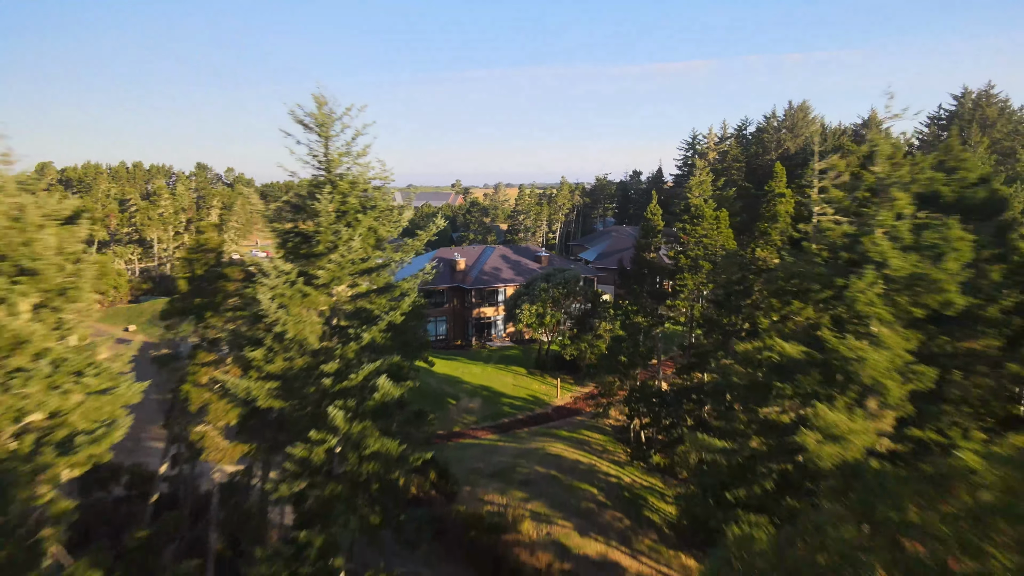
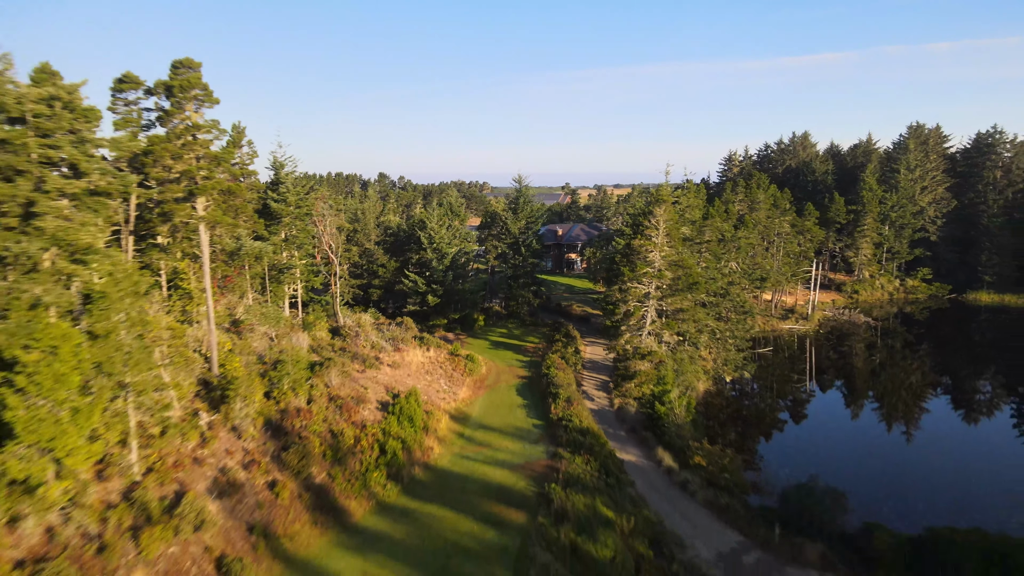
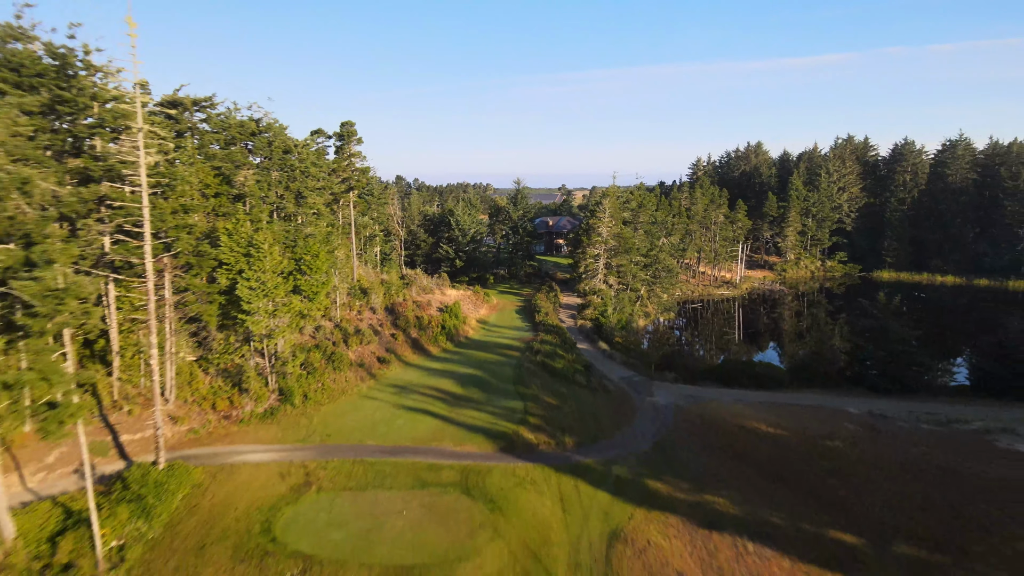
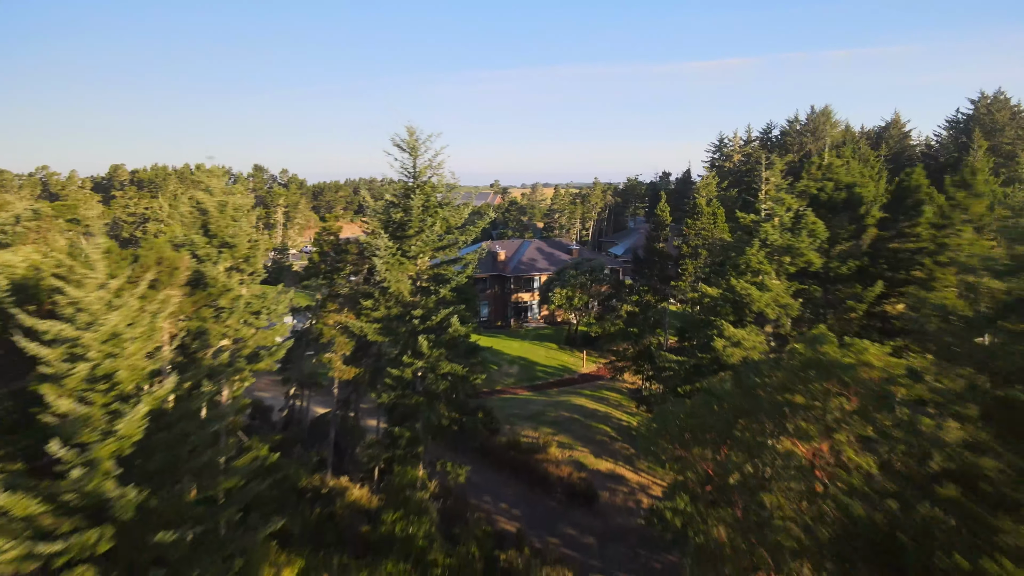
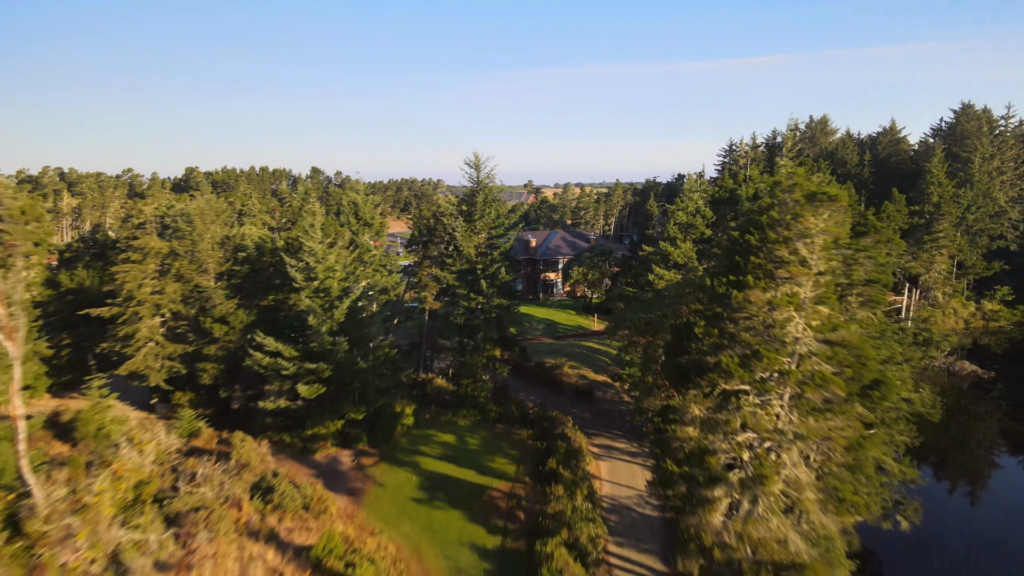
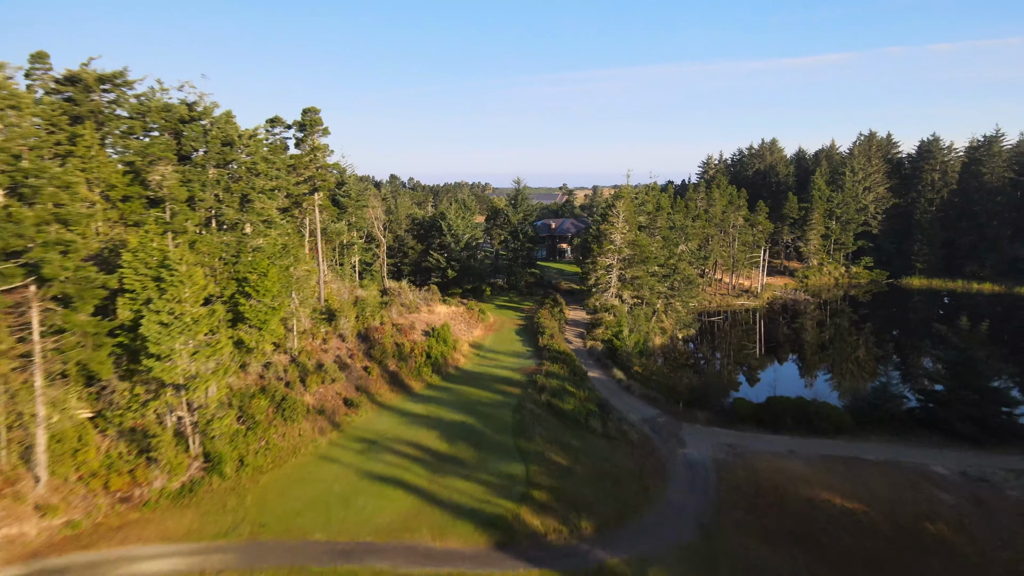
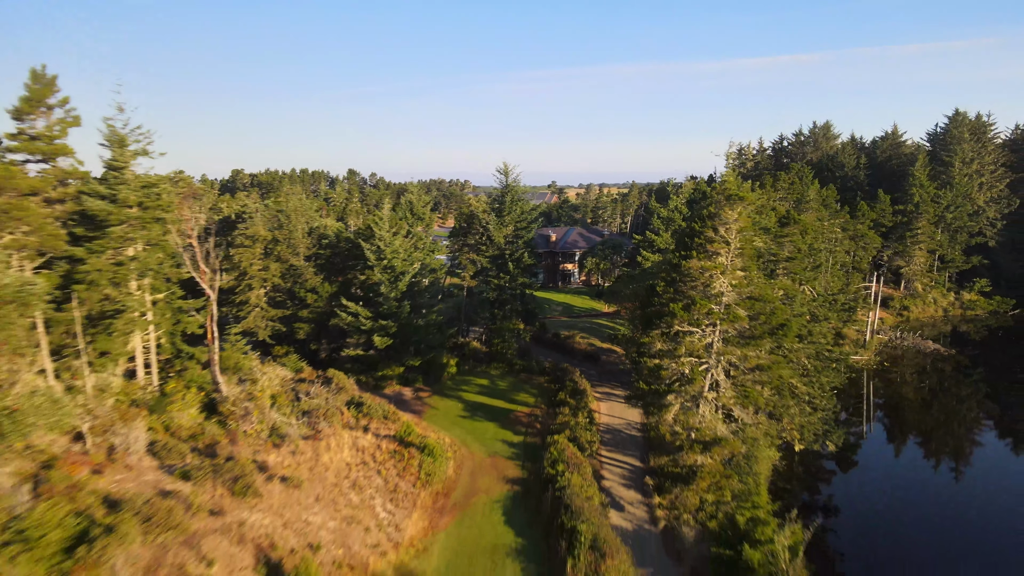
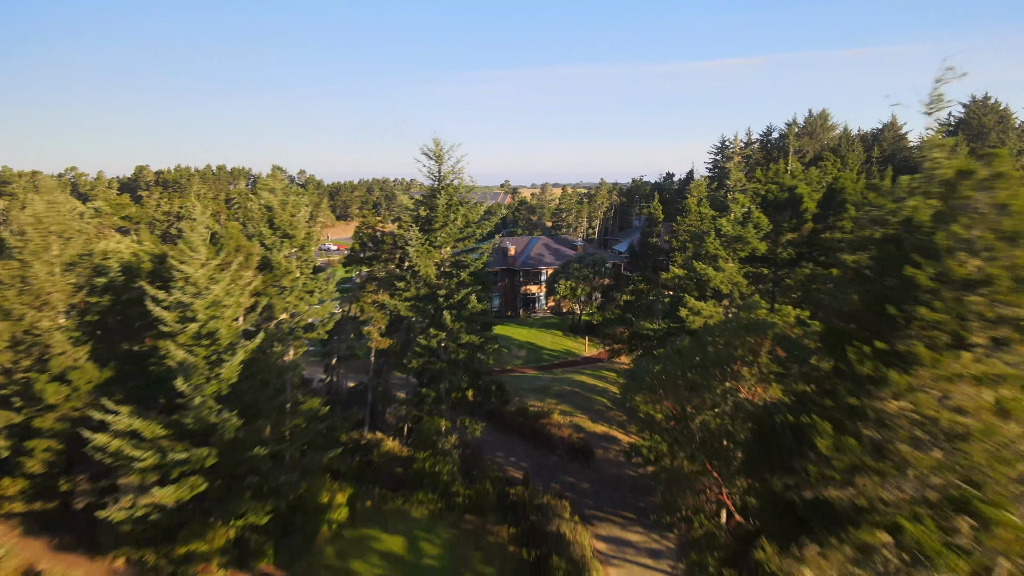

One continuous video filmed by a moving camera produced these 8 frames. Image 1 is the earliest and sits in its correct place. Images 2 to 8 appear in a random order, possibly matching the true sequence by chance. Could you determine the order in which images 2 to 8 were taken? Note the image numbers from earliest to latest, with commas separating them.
4, 8, 5, 7, 2, 6, 3
